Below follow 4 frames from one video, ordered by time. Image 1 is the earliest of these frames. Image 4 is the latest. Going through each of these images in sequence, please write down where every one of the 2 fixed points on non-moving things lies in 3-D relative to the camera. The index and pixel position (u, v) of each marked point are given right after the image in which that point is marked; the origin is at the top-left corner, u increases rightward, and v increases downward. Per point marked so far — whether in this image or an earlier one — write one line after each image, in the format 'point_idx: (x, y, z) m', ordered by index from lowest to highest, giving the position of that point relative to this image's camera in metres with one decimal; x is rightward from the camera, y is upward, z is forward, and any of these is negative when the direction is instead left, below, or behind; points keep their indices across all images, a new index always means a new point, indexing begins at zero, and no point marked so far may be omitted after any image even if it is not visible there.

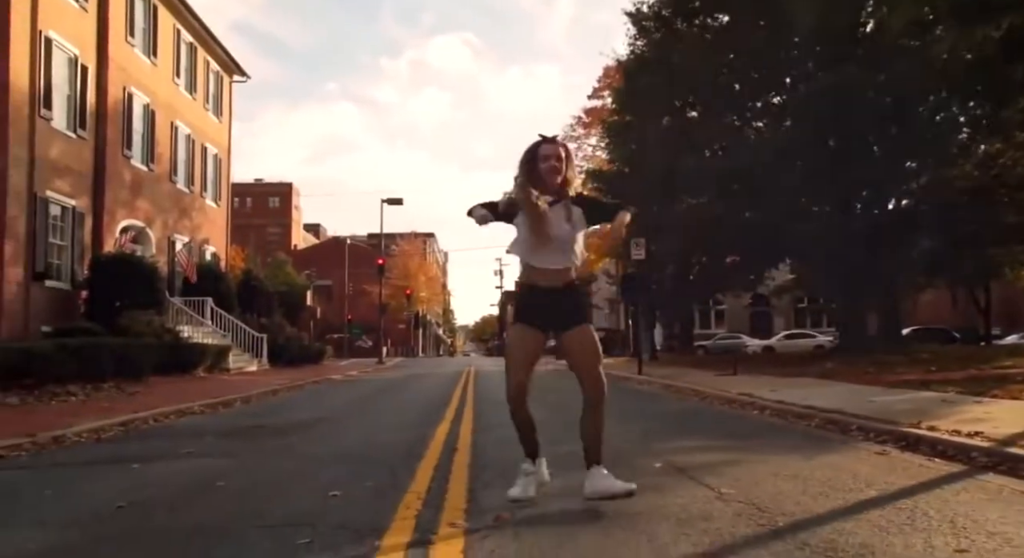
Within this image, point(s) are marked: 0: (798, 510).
0: (+1.4, -1.2, +4.0) m
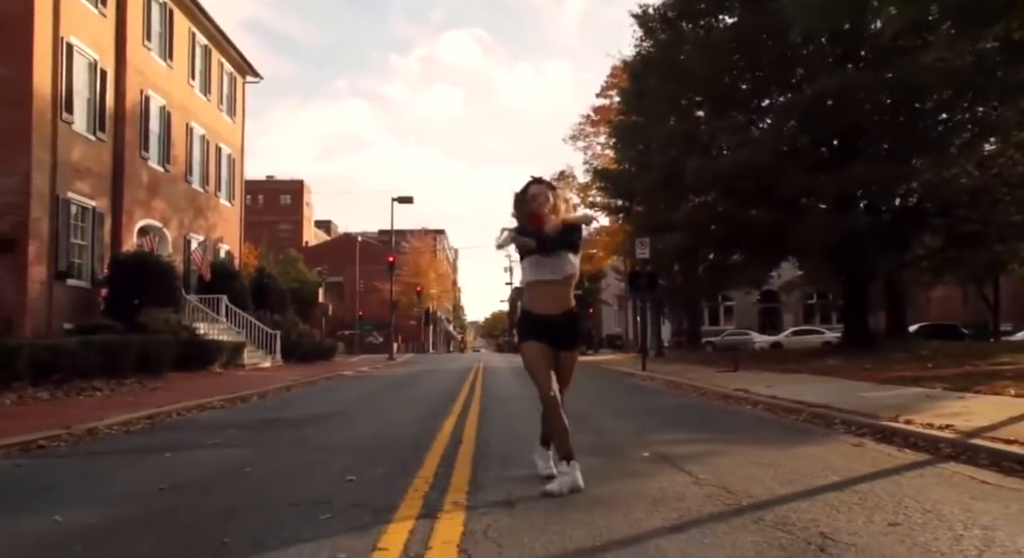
0: (+1.4, -1.2, +4.4) m
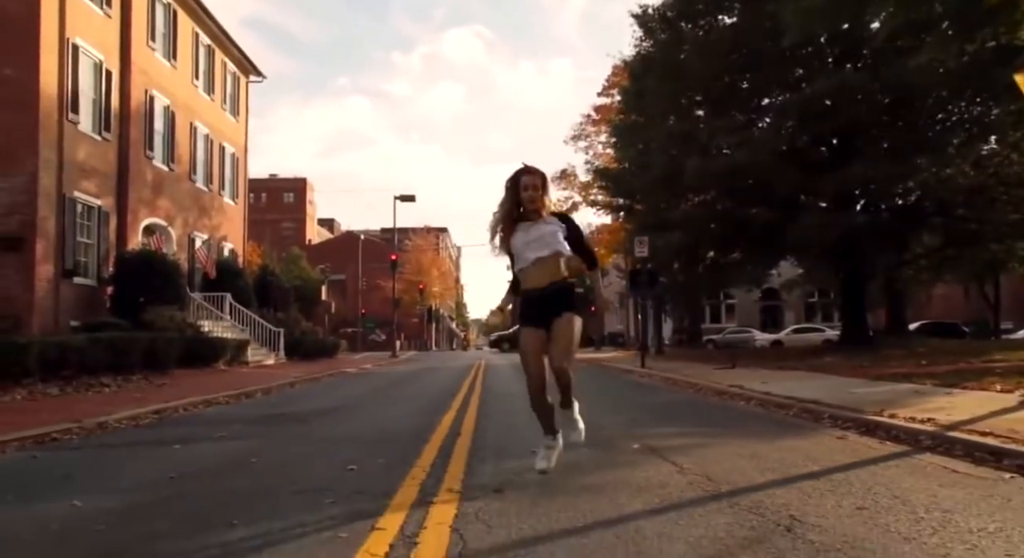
0: (+1.4, -1.2, +4.7) m
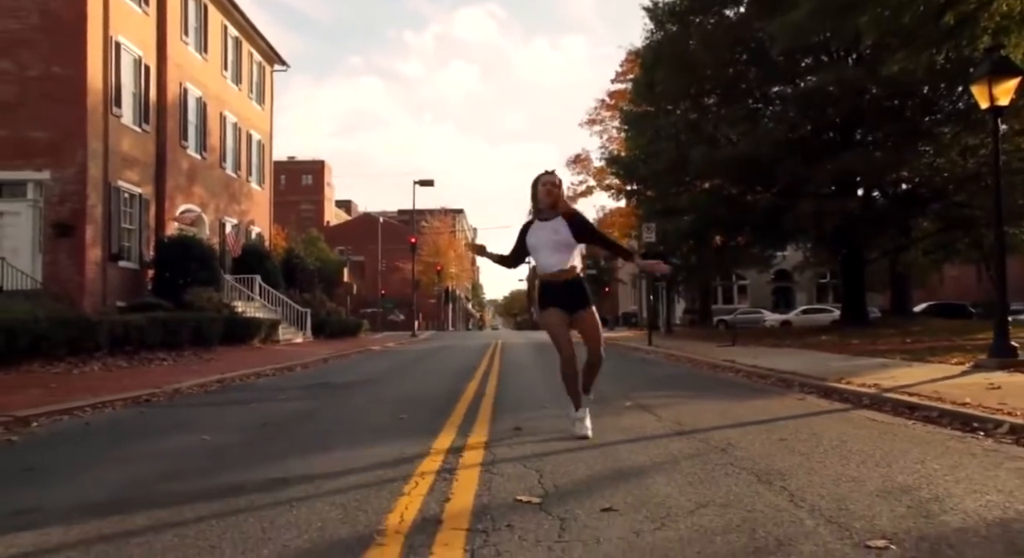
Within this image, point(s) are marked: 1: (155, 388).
0: (+1.5, -1.1, +6.1) m
1: (-4.7, -1.4, +10.2) m
